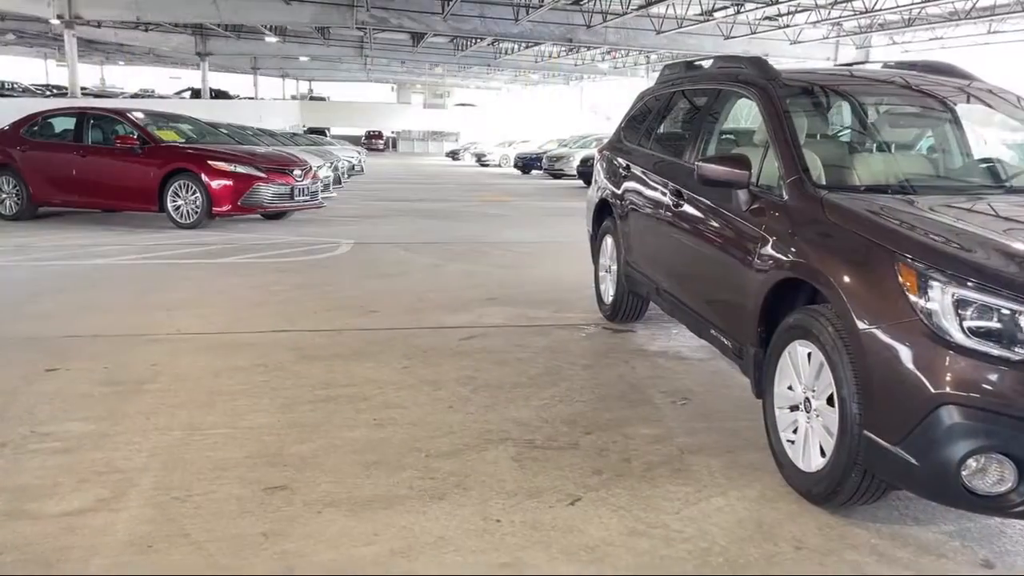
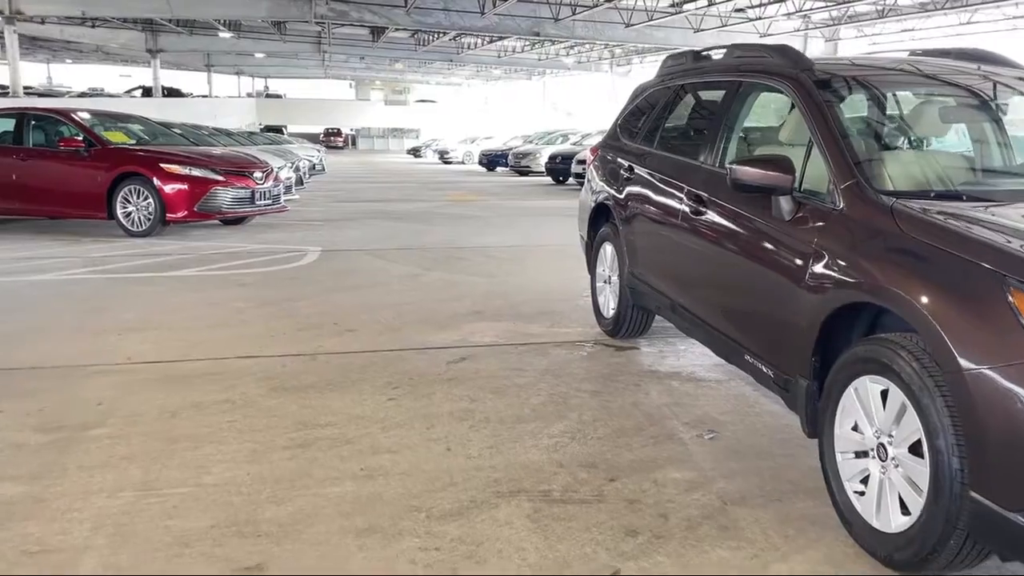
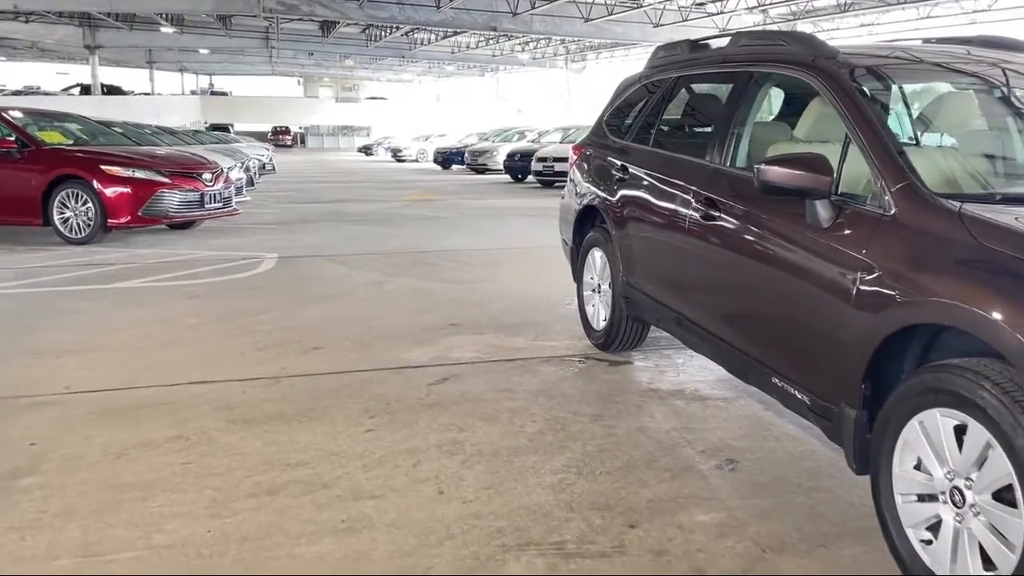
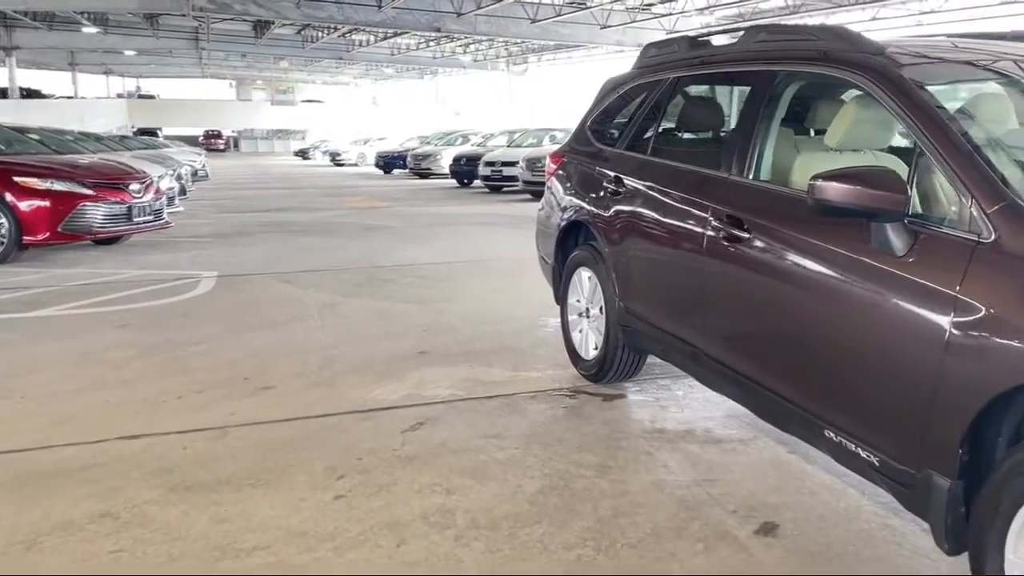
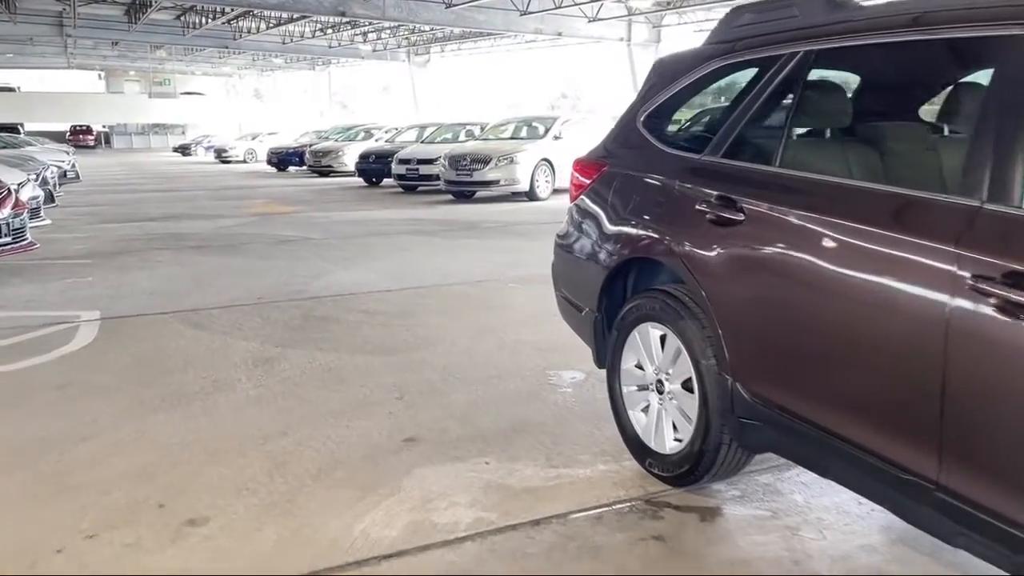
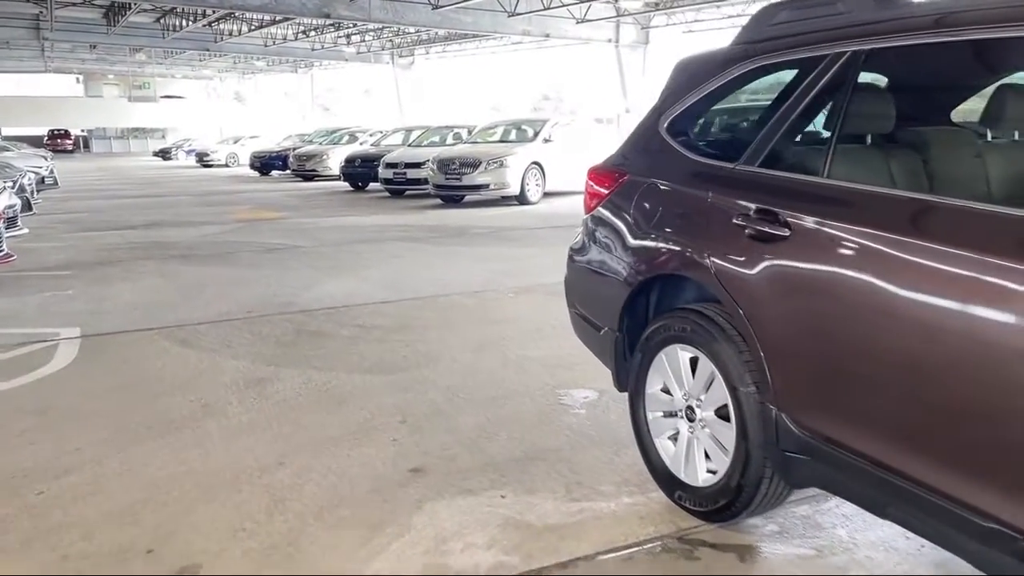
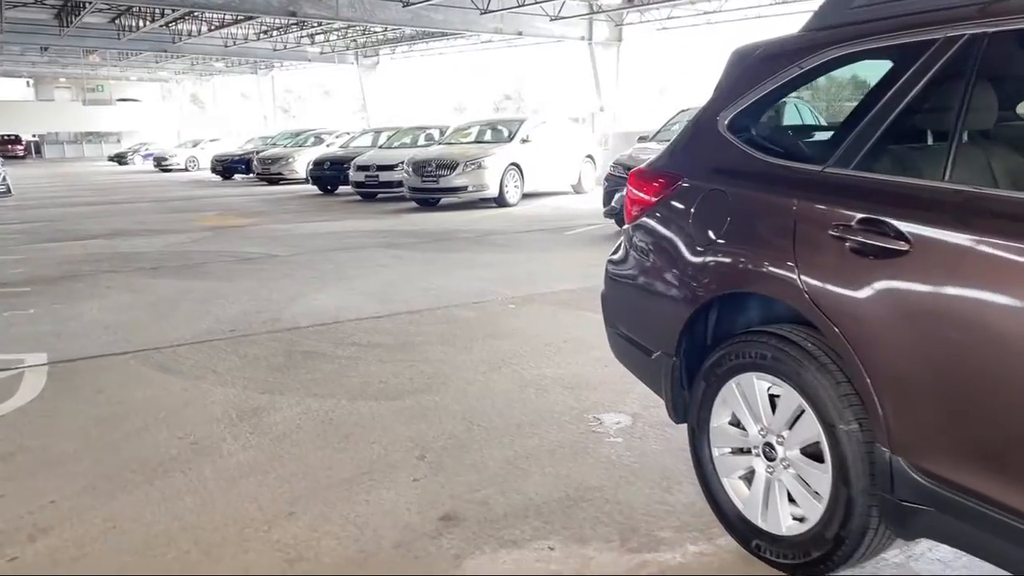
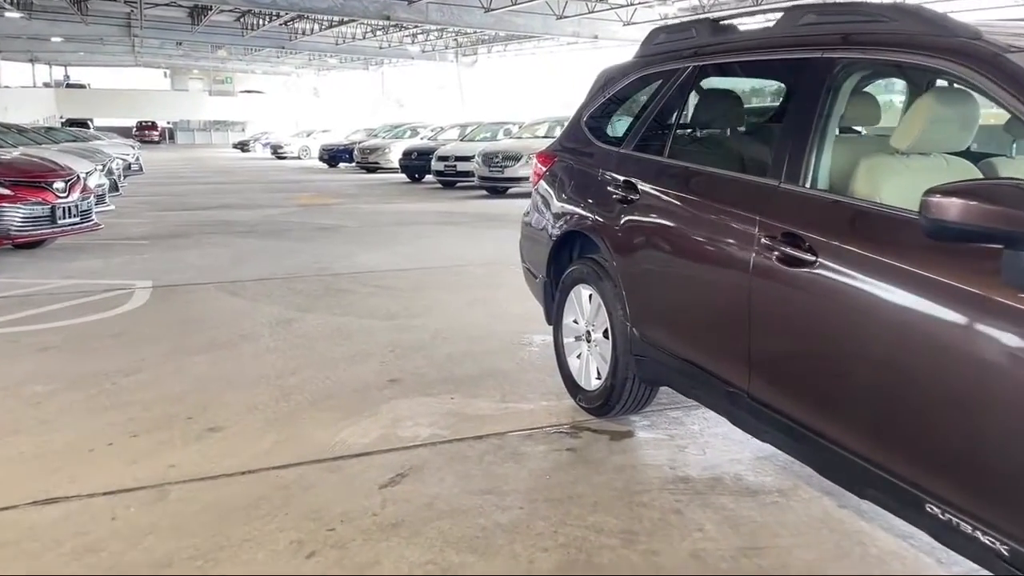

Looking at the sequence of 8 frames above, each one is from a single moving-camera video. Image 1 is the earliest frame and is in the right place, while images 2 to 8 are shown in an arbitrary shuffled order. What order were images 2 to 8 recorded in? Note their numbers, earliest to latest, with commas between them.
2, 3, 4, 8, 5, 6, 7
